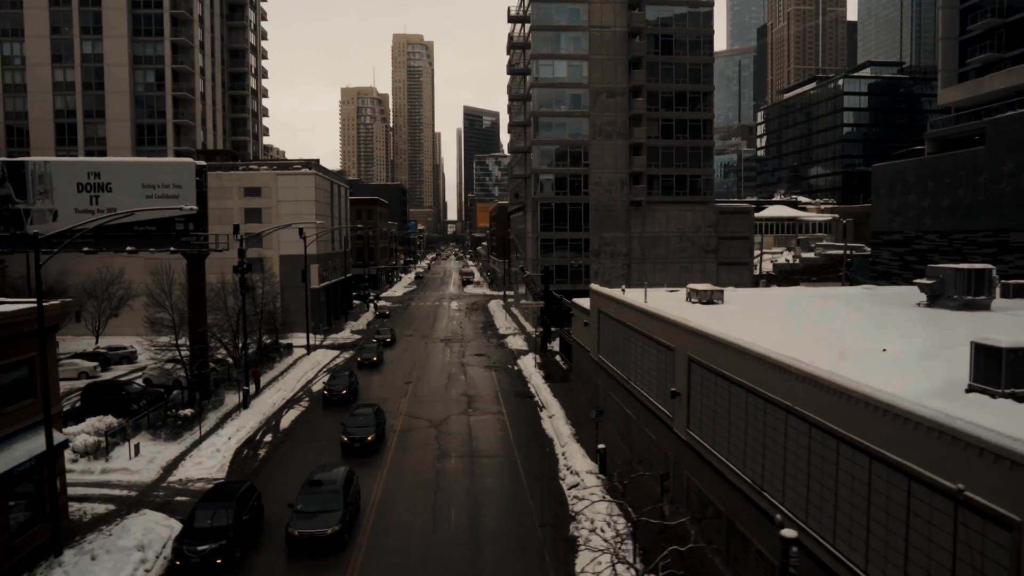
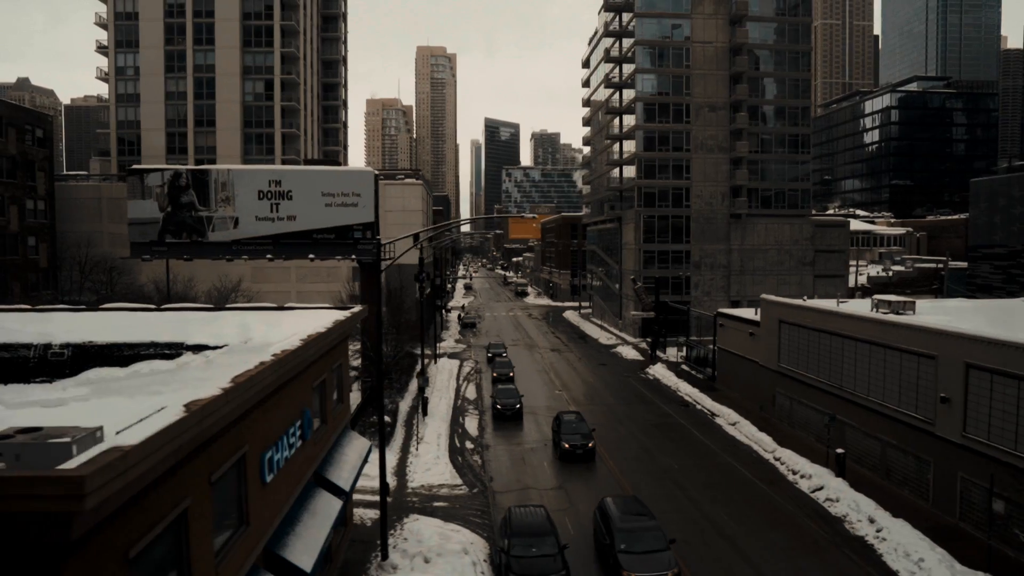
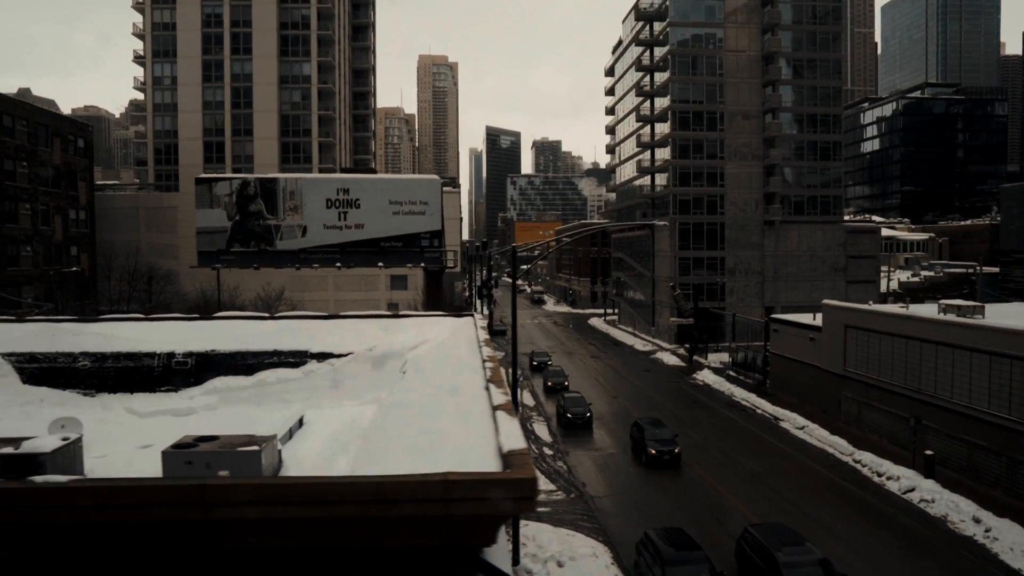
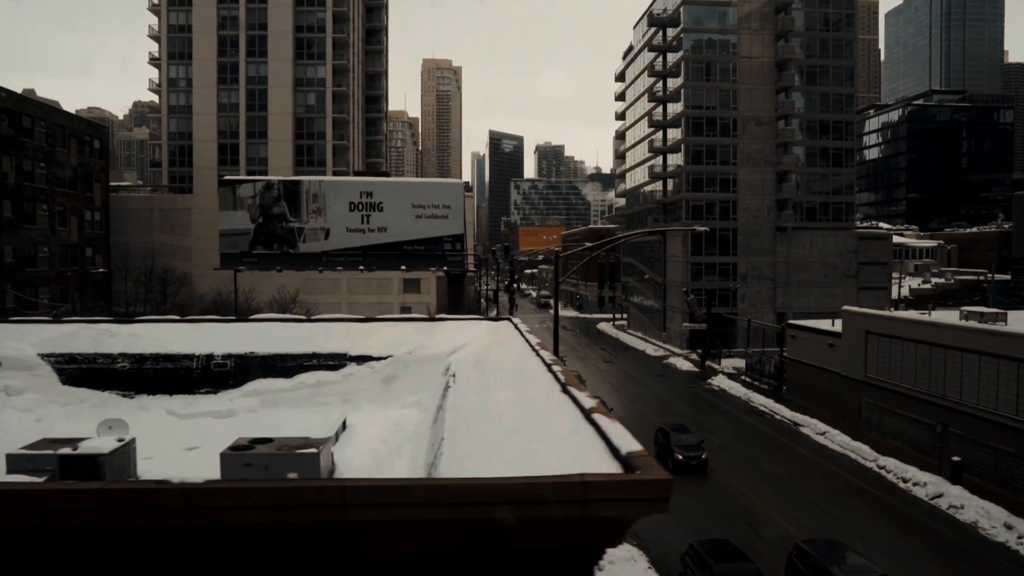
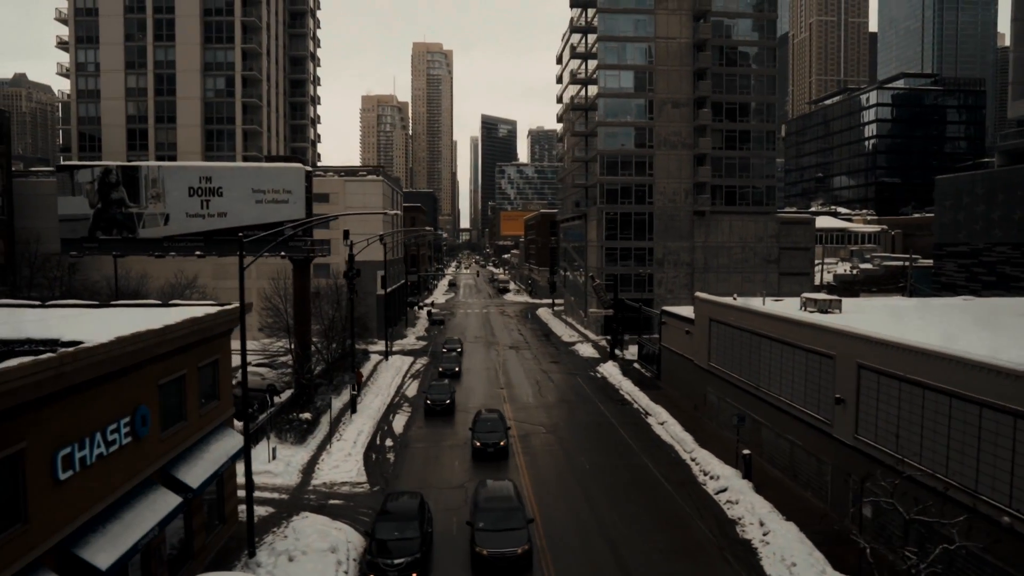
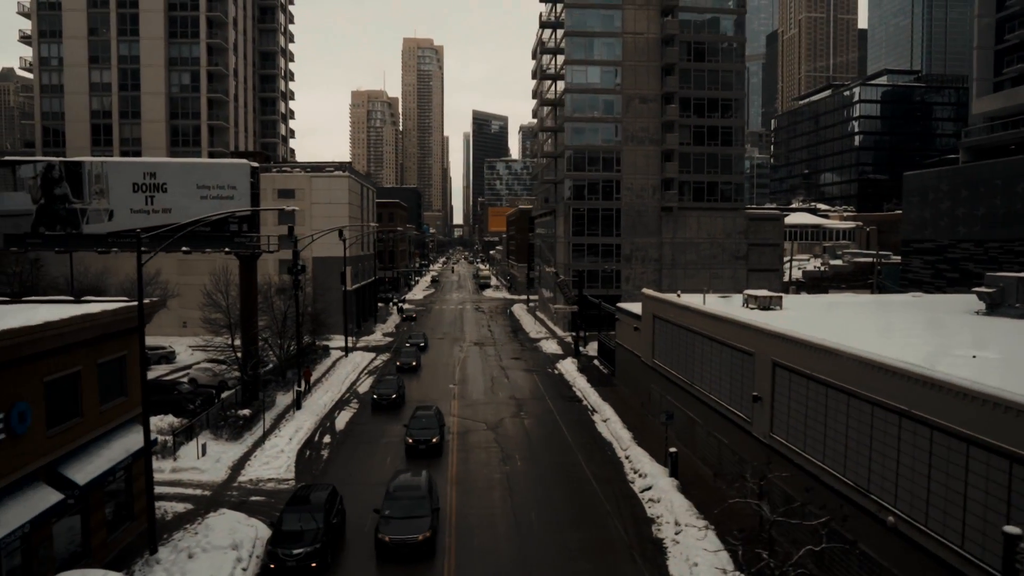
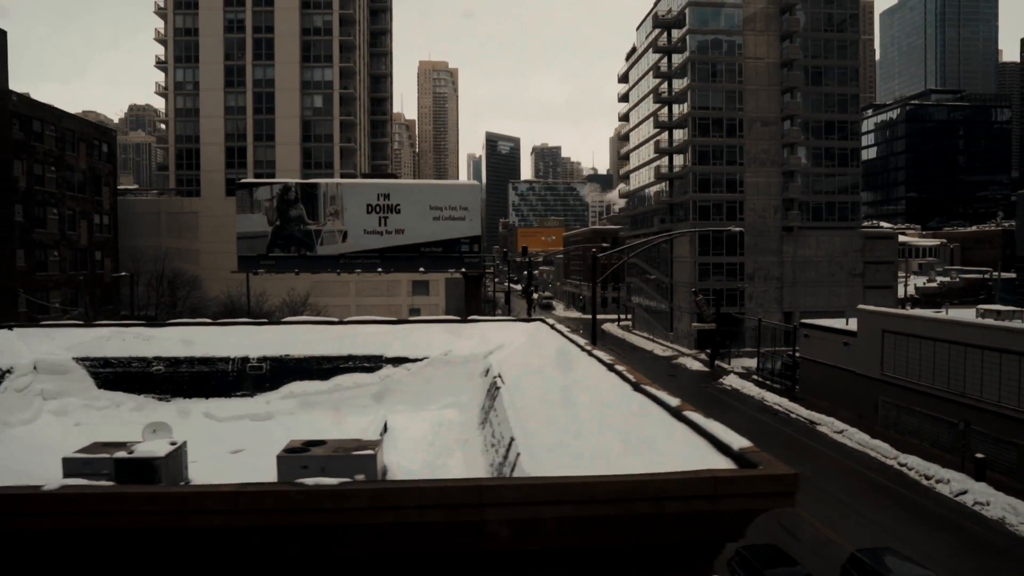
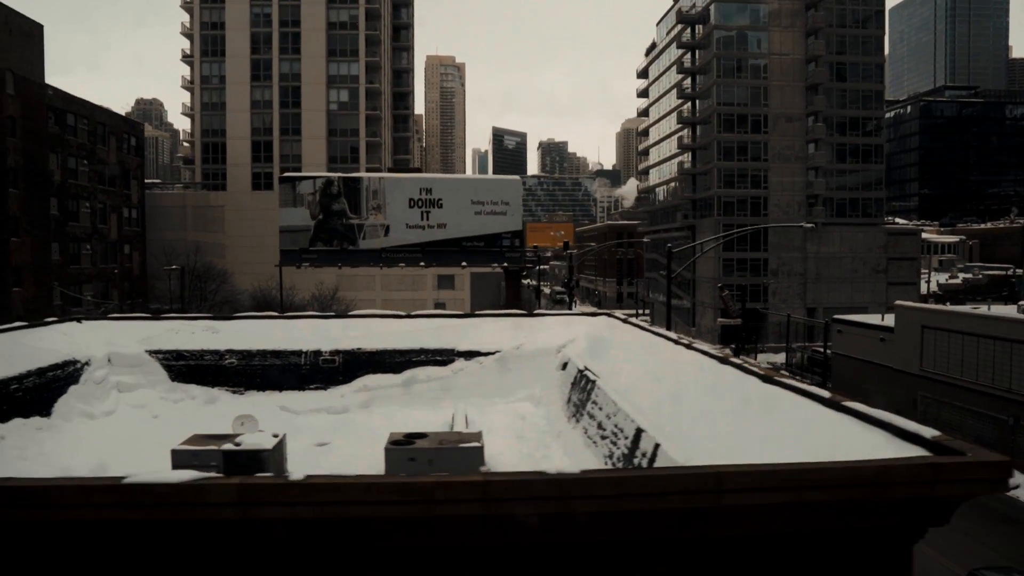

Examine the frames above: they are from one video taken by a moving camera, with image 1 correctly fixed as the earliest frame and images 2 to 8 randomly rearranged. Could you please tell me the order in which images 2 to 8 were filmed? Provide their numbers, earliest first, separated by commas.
6, 5, 2, 3, 4, 7, 8
